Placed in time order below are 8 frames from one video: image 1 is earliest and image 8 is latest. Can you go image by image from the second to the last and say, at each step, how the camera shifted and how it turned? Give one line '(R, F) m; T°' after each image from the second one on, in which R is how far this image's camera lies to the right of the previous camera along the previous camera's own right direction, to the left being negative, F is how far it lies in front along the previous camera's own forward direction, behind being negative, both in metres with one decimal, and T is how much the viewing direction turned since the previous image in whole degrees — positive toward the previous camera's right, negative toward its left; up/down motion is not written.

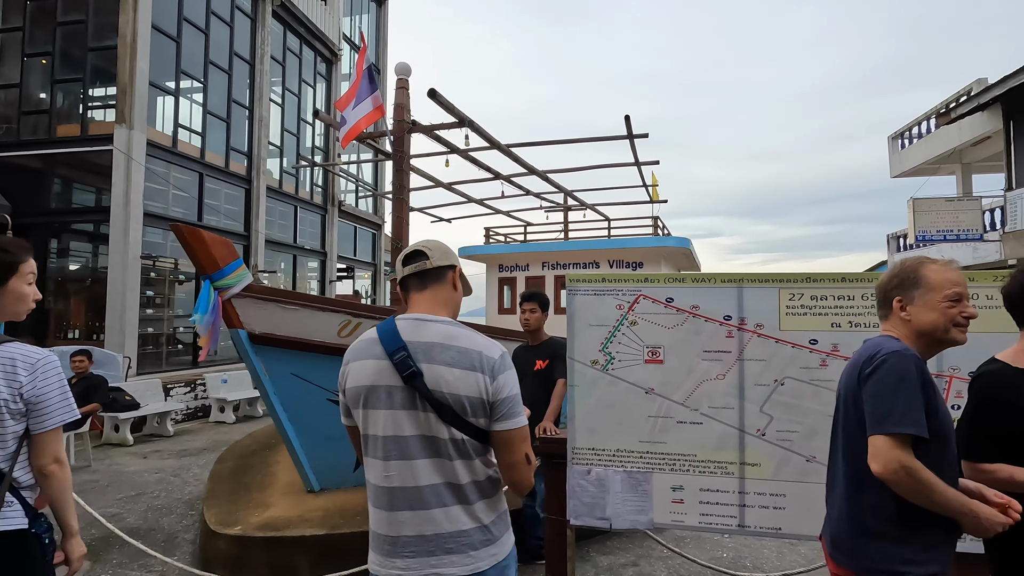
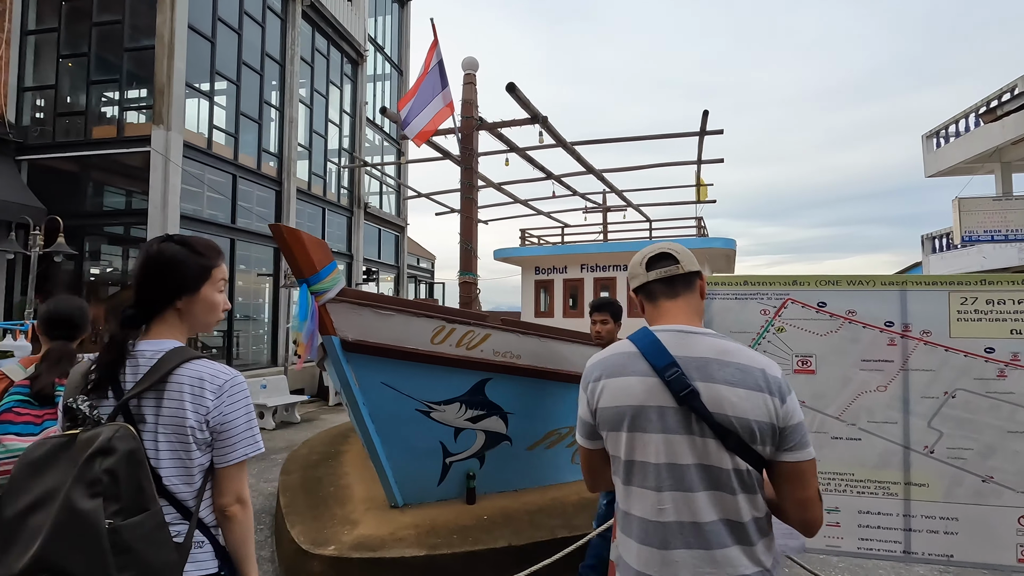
(-0.7, +0.2) m; -1°
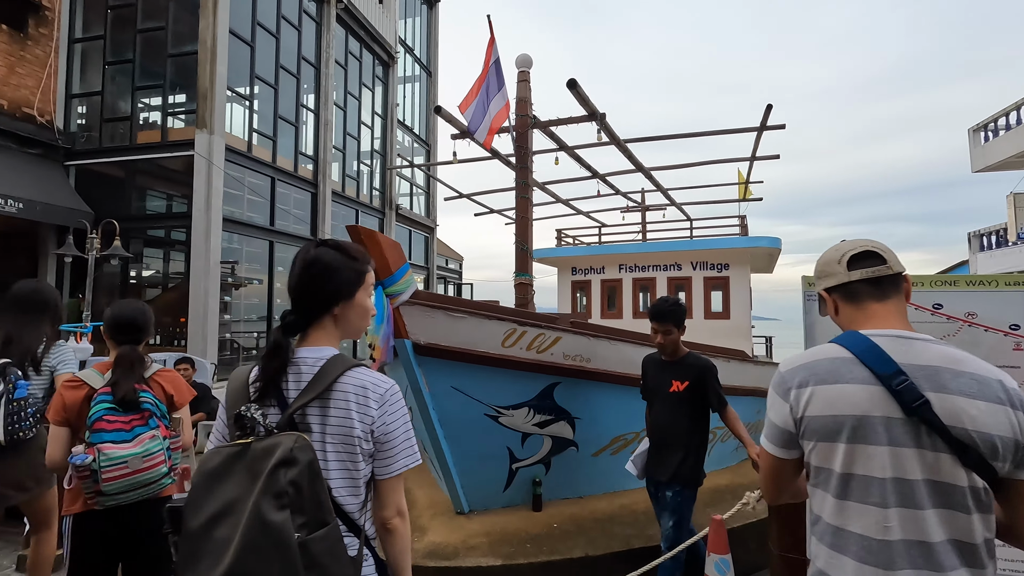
(-0.3, +0.1) m; -2°
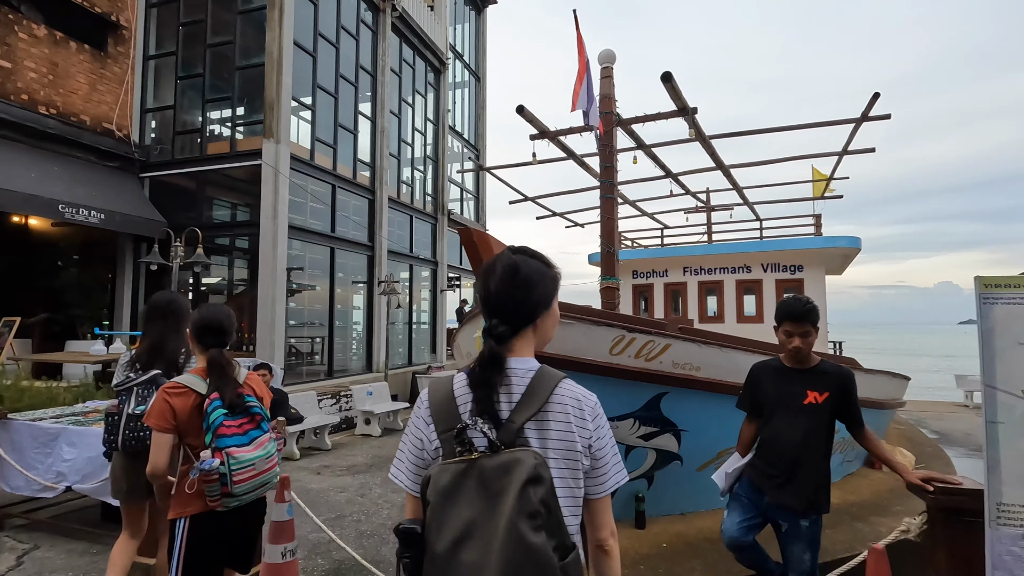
(-0.4, +0.2) m; -4°
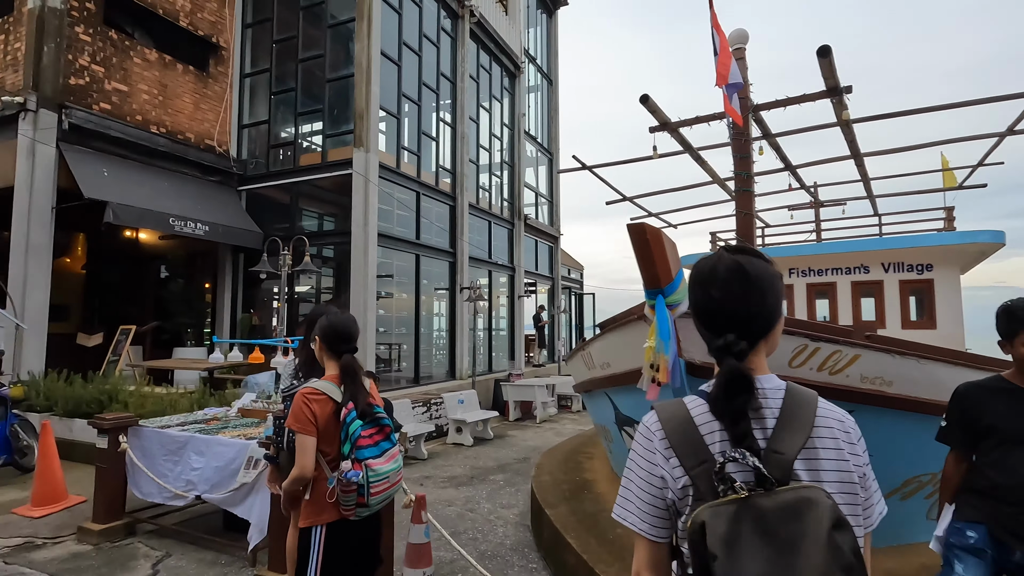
(-0.5, +0.3) m; -6°
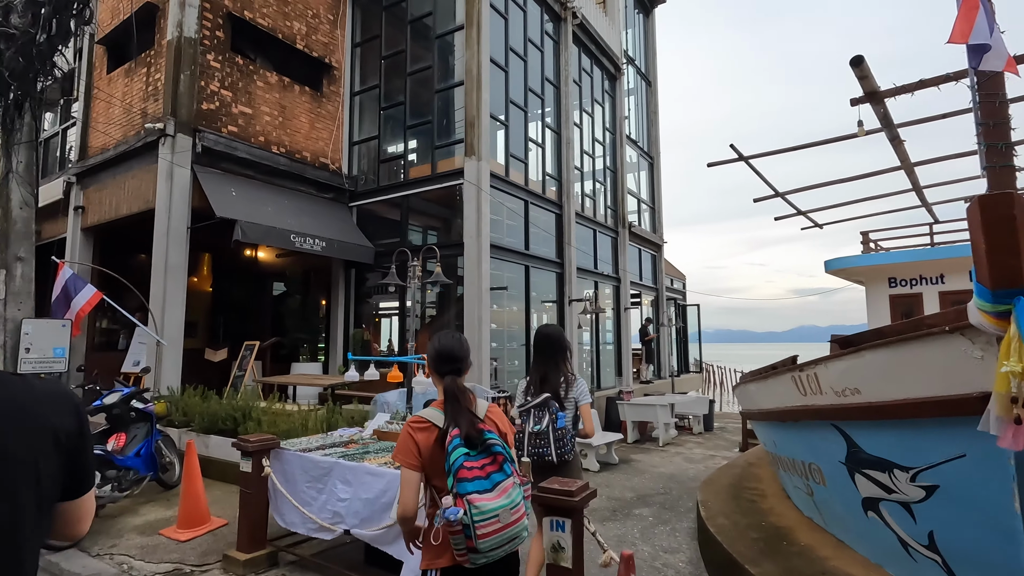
(-0.7, +0.6) m; -8°
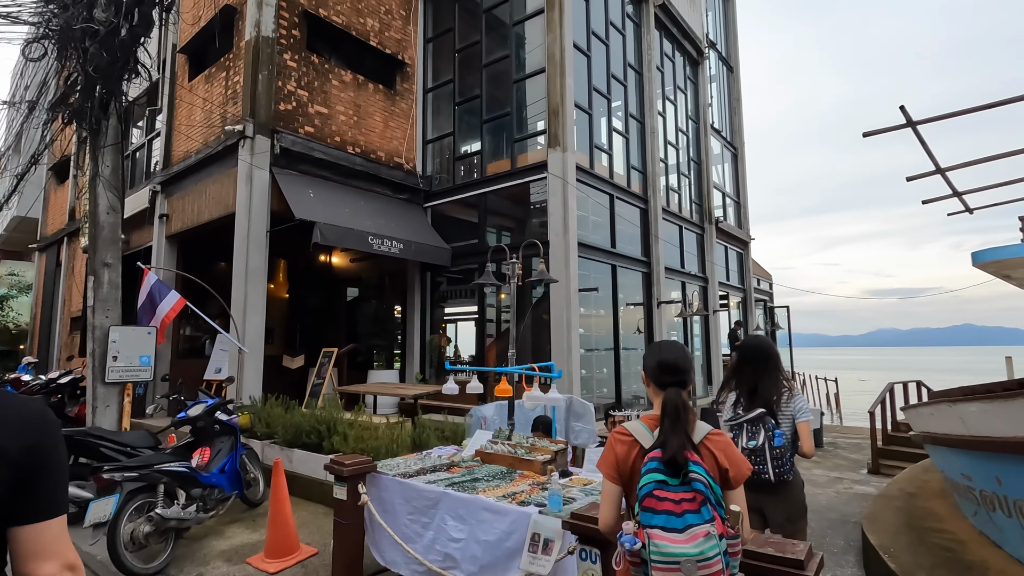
(-0.5, +0.7) m; -6°
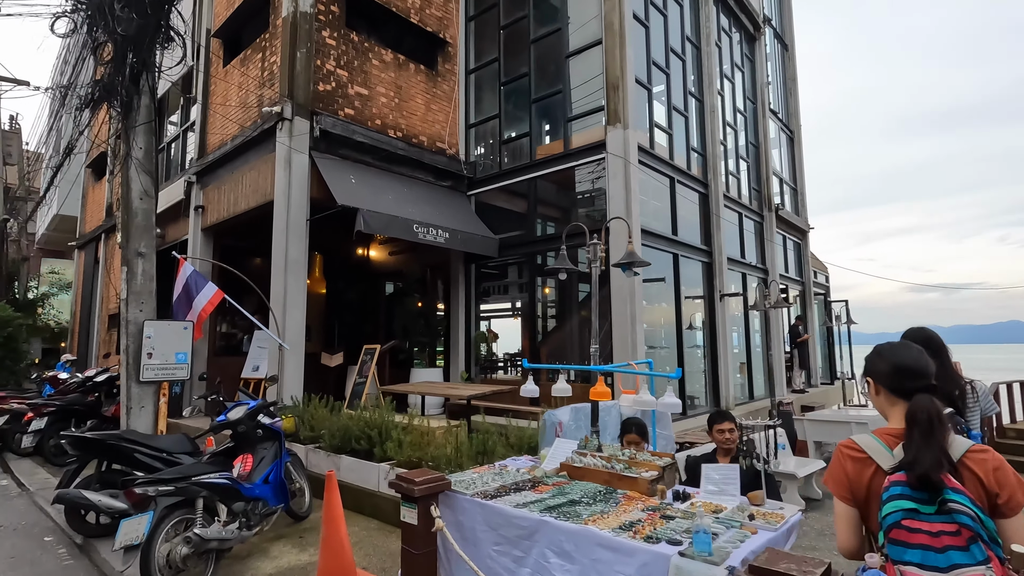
(-0.5, +0.7) m; -3°
